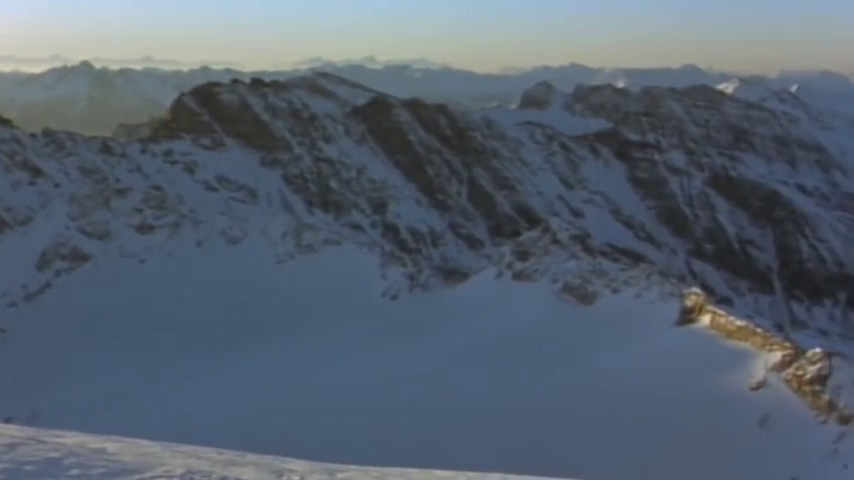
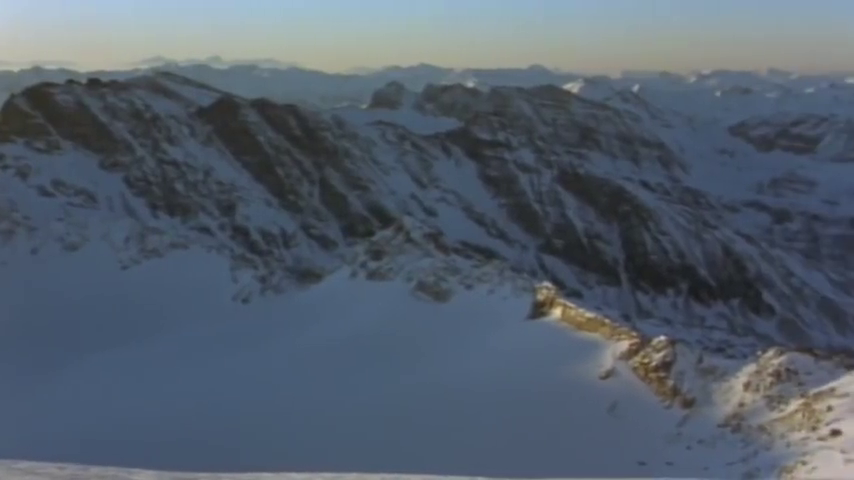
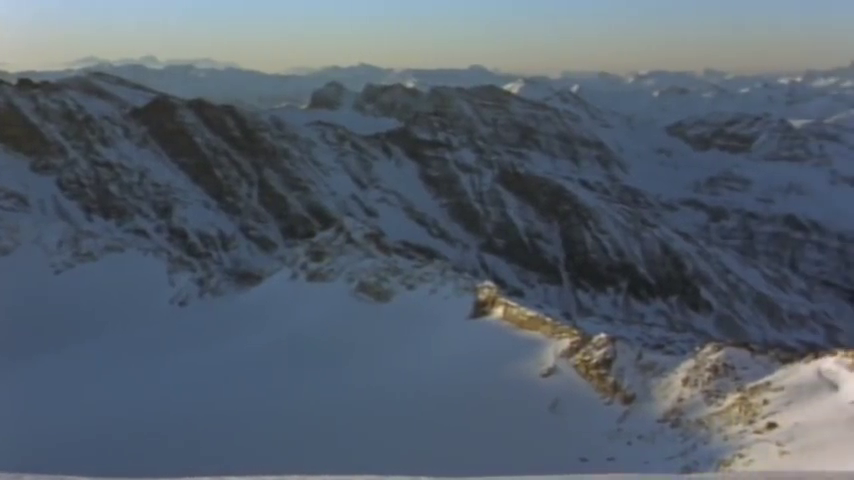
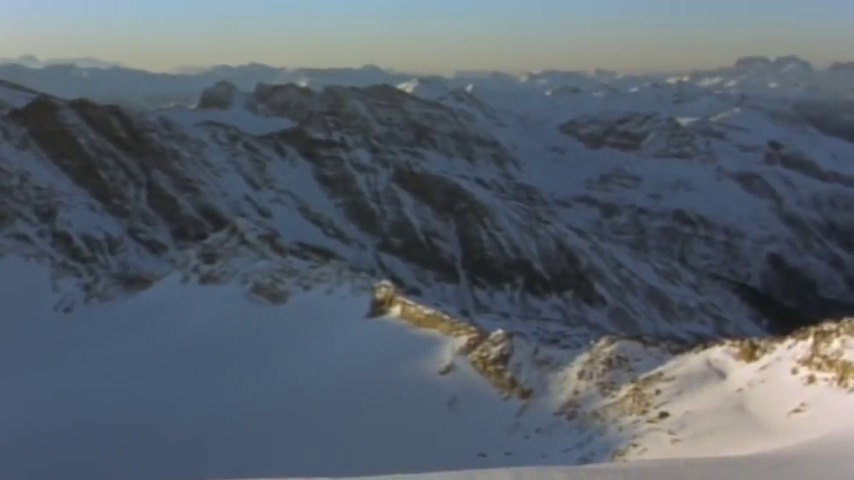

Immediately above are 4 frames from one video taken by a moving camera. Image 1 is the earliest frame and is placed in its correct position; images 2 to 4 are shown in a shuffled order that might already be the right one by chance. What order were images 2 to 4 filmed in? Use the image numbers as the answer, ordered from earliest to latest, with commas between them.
2, 3, 4
